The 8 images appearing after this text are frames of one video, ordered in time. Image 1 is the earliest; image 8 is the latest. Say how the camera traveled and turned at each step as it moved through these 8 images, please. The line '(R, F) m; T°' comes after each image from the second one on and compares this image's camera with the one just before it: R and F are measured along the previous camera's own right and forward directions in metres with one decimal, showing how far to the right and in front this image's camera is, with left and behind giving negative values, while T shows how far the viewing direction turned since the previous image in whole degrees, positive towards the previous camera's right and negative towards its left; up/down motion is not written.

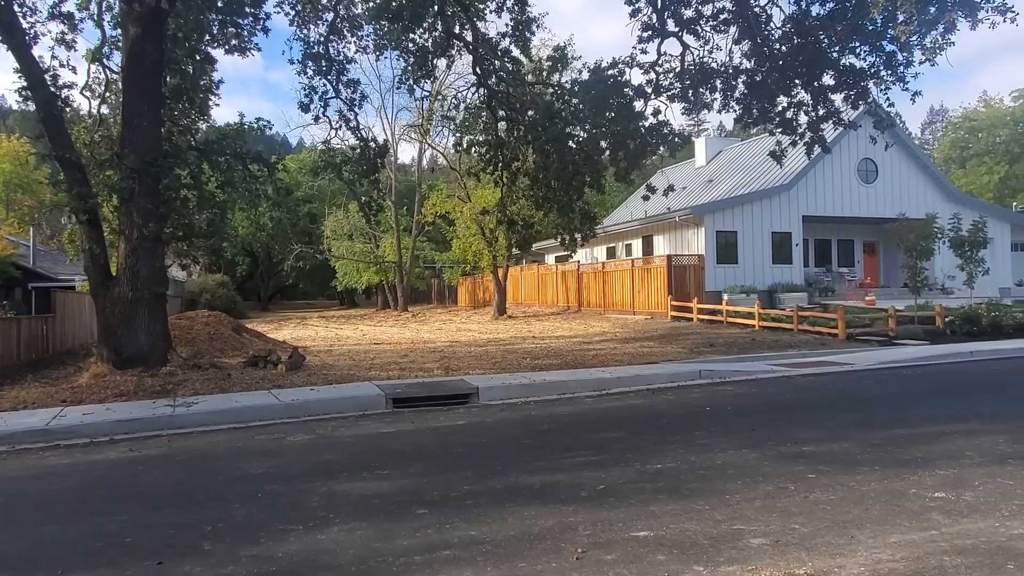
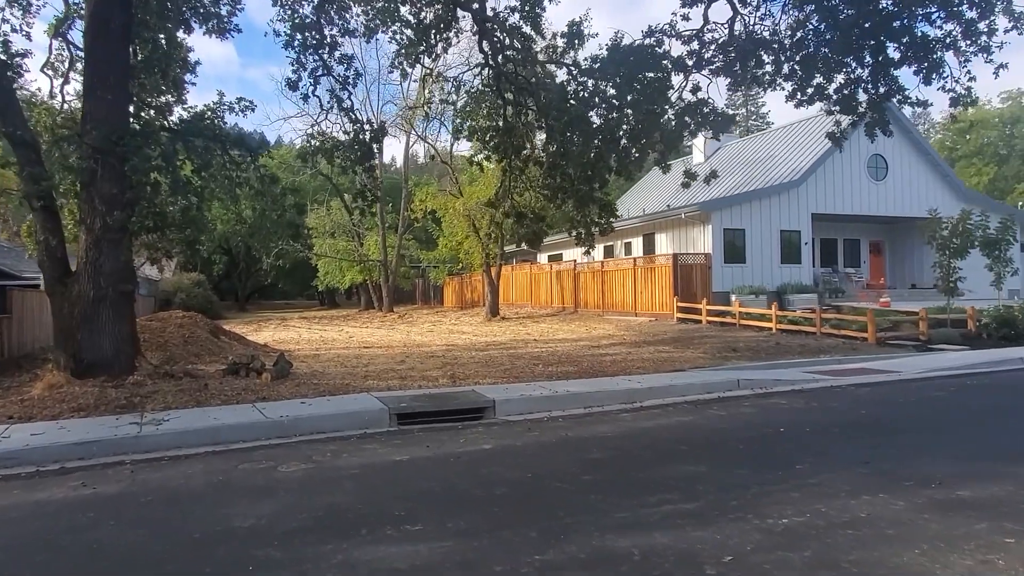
(-0.6, +1.5) m; +2°
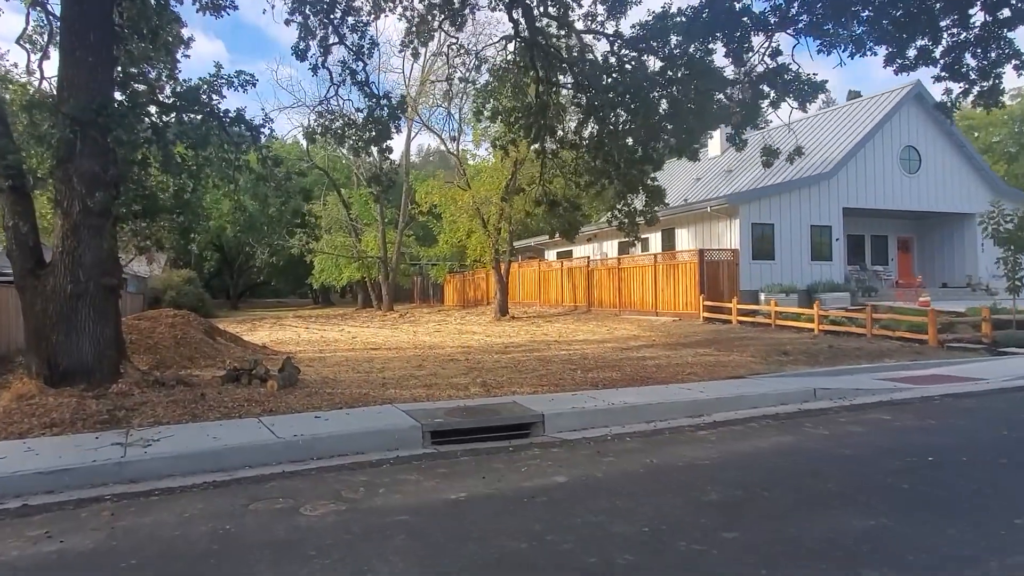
(-0.8, +1.6) m; +1°
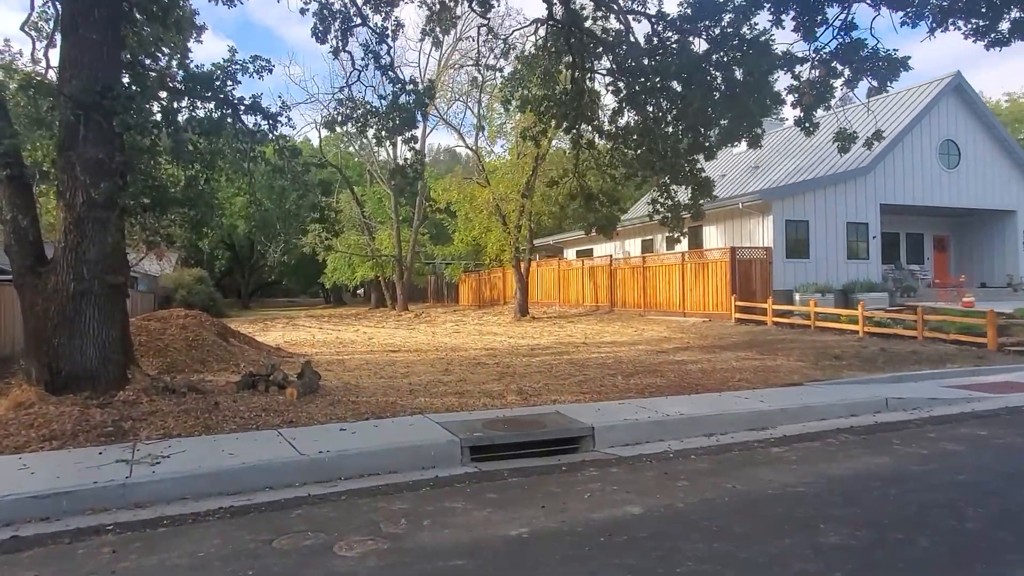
(-0.4, +0.9) m; -1°
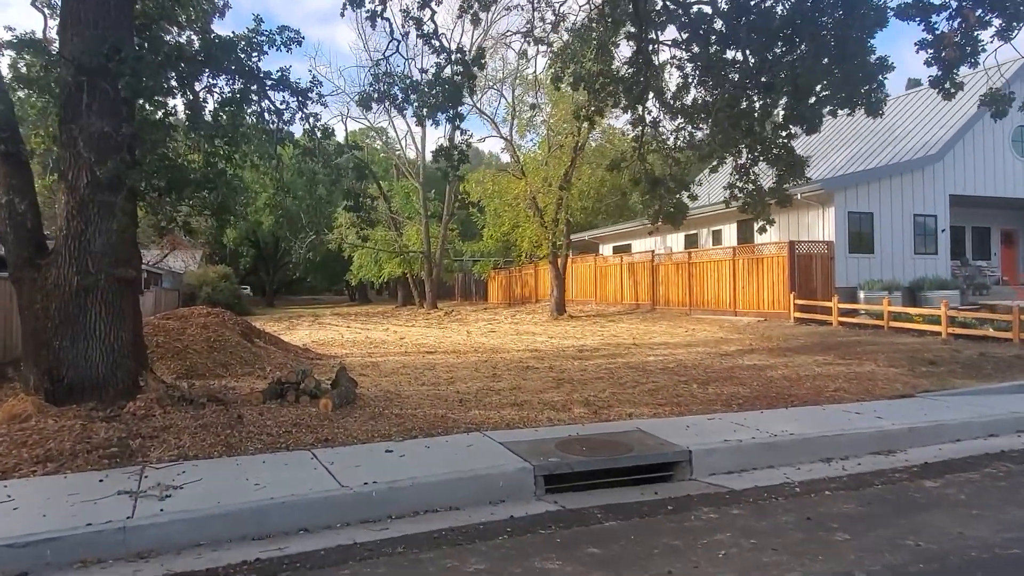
(-0.5, +1.4) m; -2°
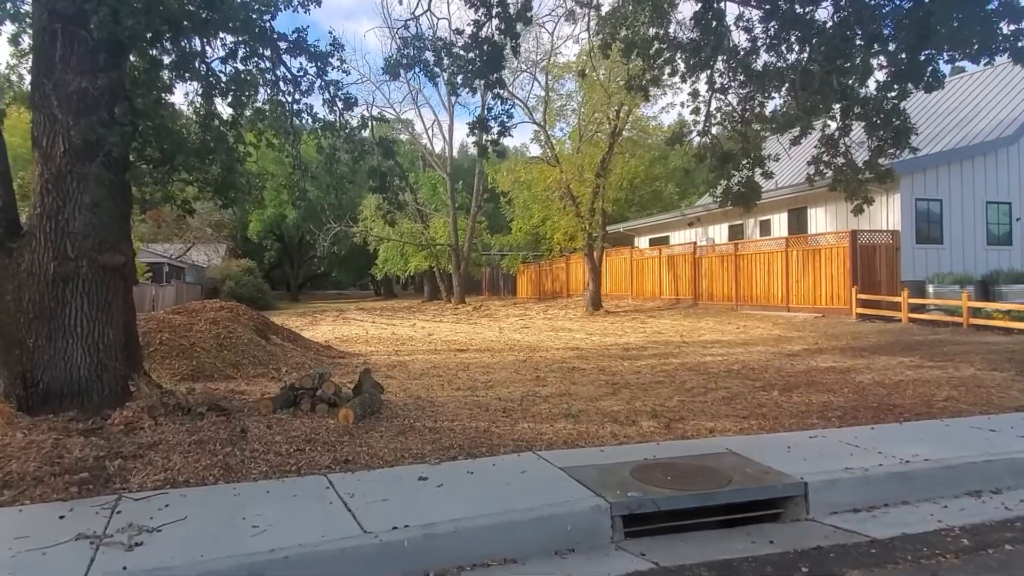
(-0.3, +1.4) m; -2°
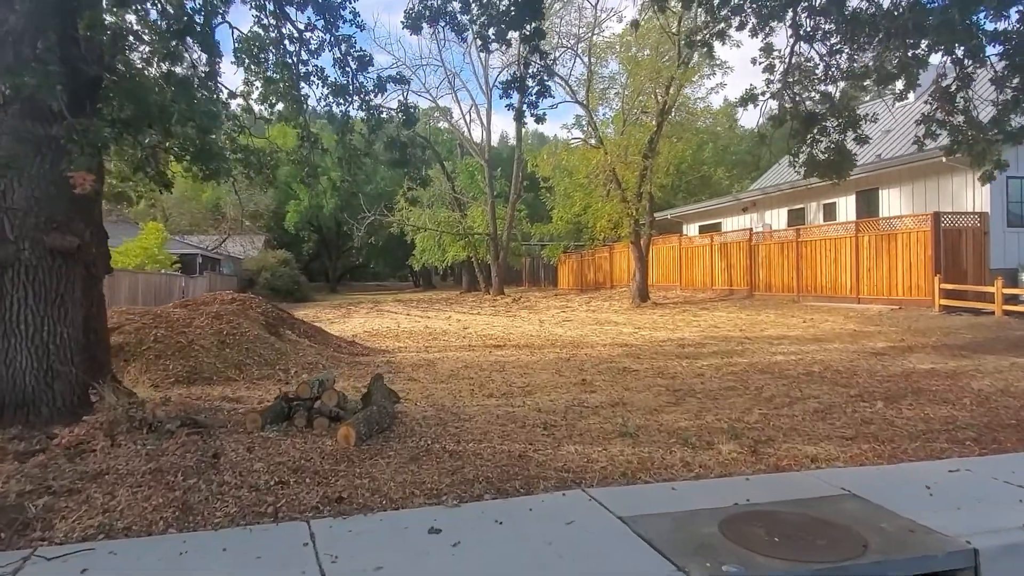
(0.0, +1.5) m; -3°
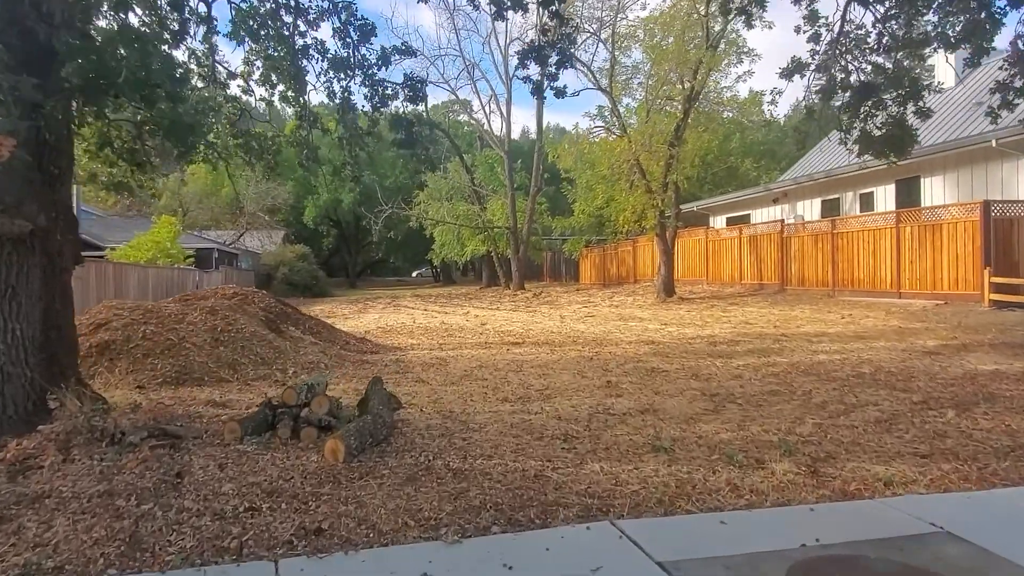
(0.0, +0.8) m; -2°
